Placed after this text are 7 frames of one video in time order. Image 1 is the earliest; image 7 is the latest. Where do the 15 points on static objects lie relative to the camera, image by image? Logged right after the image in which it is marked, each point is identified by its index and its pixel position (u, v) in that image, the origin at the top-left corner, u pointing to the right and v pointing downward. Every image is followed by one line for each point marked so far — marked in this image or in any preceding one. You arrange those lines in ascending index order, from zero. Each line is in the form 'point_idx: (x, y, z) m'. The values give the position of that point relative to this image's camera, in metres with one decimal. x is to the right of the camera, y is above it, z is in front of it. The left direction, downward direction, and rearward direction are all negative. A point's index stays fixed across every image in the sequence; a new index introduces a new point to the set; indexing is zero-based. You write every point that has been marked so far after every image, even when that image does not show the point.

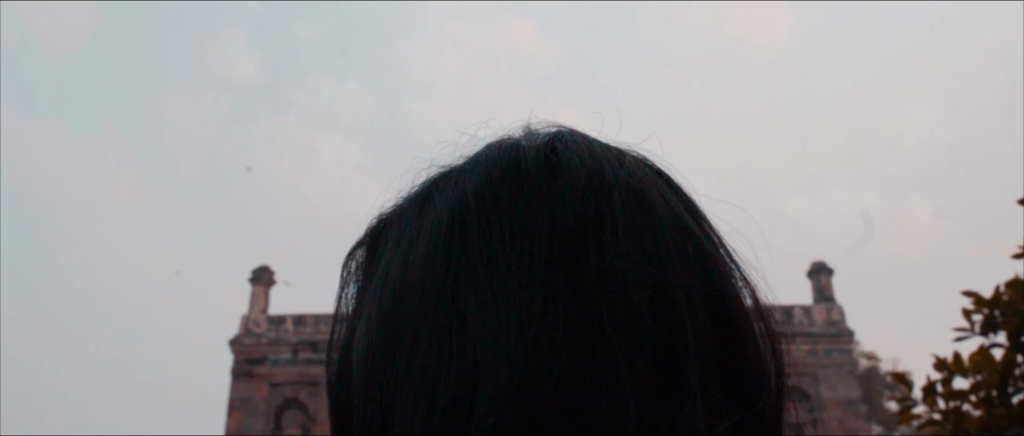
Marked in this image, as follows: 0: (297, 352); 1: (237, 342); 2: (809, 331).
0: (-3.5, -2.2, +13.8) m
1: (-4.5, -2.0, +14.0) m
2: (+4.7, -1.7, +13.3) m
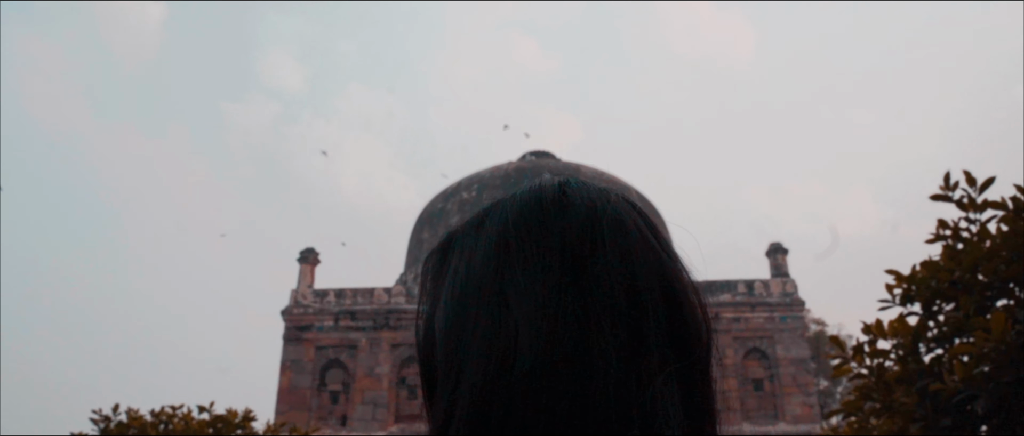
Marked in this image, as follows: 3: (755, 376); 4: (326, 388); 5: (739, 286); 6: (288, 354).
0: (-3.4, -2.0, +16.5) m
1: (-4.4, -1.8, +16.7) m
2: (+4.8, -1.5, +16.1) m
3: (+4.5, -2.9, +15.7) m
4: (-3.5, -3.2, +16.1) m
5: (+4.3, -1.3, +16.3) m
6: (-4.3, -2.6, +16.4) m
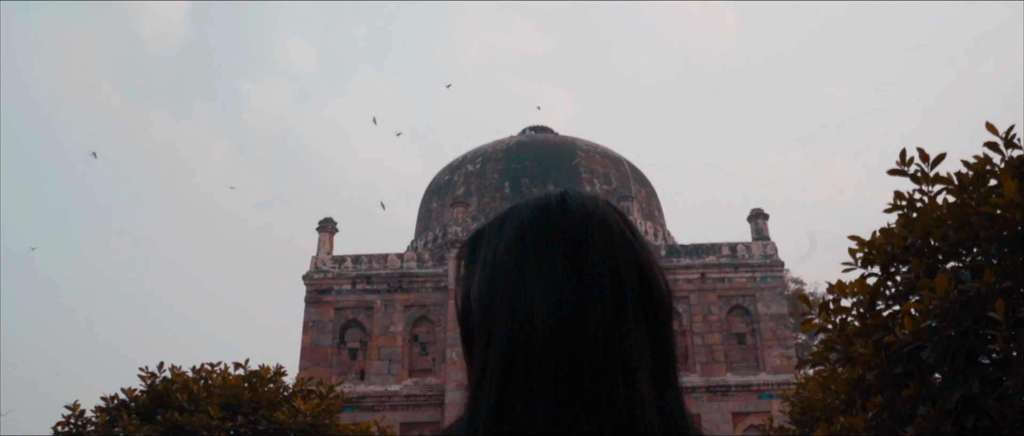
0: (-3.3, -1.4, +18.1) m
1: (-4.3, -1.2, +18.2) m
2: (+4.9, -0.9, +17.5) m
3: (+4.5, -2.3, +17.2) m
4: (-3.5, -2.7, +17.8) m
5: (+4.4, -0.6, +17.8) m
6: (-4.3, -2.0, +18.0) m
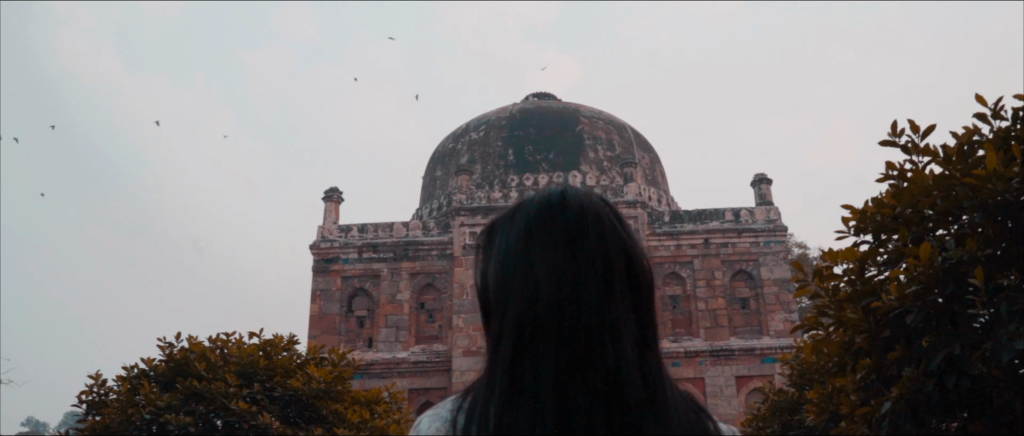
0: (-3.2, -0.7, +18.3) m
1: (-4.2, -0.6, +18.4) m
2: (+5.0, -0.2, +17.6) m
3: (+4.6, -1.6, +17.3) m
4: (-3.4, -2.0, +18.0) m
5: (+4.5, +0.1, +17.9) m
6: (-4.2, -1.4, +18.2) m
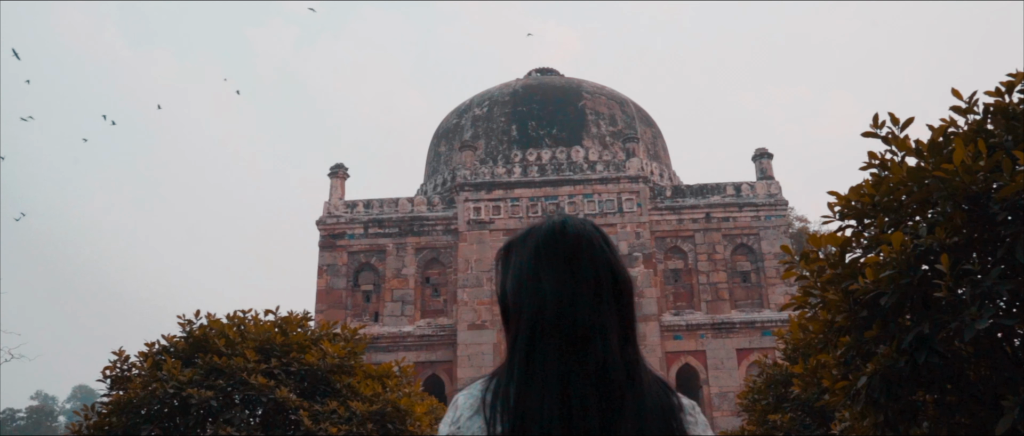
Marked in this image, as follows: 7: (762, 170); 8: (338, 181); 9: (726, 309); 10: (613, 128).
0: (-3.1, -0.2, +18.5) m
1: (-4.1, -0.1, +18.6) m
2: (+5.0, +0.4, +17.8) m
3: (+4.7, -1.1, +17.6) m
4: (-3.3, -1.5, +18.2) m
5: (+4.6, +0.6, +18.0) m
6: (-4.1, -0.9, +18.4) m
7: (+5.4, +1.1, +18.5) m
8: (-4.0, +0.8, +19.5) m
9: (+4.2, -1.8, +17.0) m
10: (+2.3, +2.1, +19.5) m
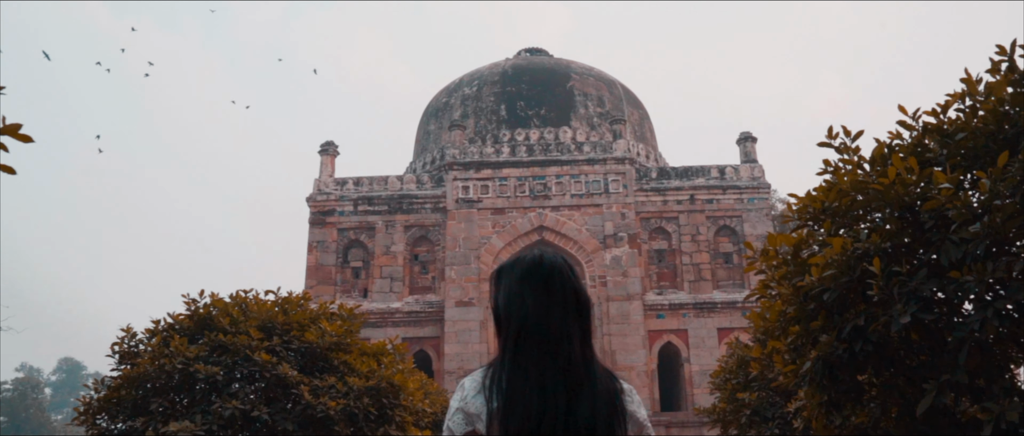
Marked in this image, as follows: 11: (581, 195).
0: (-3.4, +0.3, +18.8) m
1: (-4.4, +0.4, +18.9) m
2: (+4.8, +0.7, +18.2) m
3: (+4.5, -0.7, +18.0) m
4: (-3.6, -1.0, +18.5) m
5: (+4.3, +1.0, +18.4) m
6: (-4.3, -0.4, +18.7) m
7: (+5.1, +1.4, +18.8) m
8: (-4.2, +1.4, +19.7) m
9: (+4.0, -1.4, +17.4) m
10: (+2.1, +2.5, +19.8) m
11: (+1.4, +0.5, +17.4) m
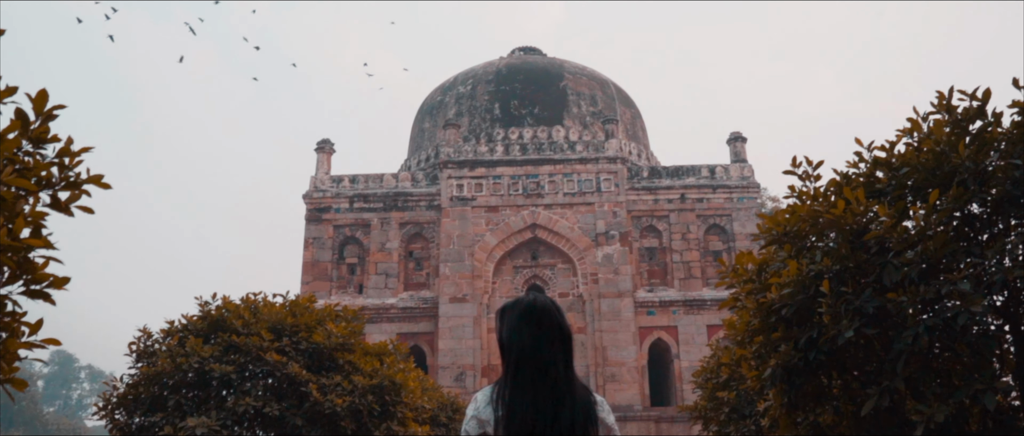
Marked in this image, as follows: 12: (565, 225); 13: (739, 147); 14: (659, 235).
0: (-3.5, +0.3, +19.0) m
1: (-4.5, +0.5, +19.2) m
2: (+4.7, +0.8, +18.5) m
3: (+4.3, -0.7, +18.3) m
4: (-3.7, -1.0, +18.8) m
5: (+4.2, +1.0, +18.7) m
6: (-4.5, -0.3, +19.0) m
7: (+5.0, +1.5, +19.2) m
8: (-4.4, +1.4, +20.0) m
9: (+3.8, -1.4, +17.8) m
10: (+1.9, +2.6, +20.1) m
11: (+1.3, +0.5, +17.7) m
12: (+1.1, -0.2, +17.5) m
13: (+5.1, +1.6, +19.3) m
14: (+3.2, -0.4, +18.4) m
